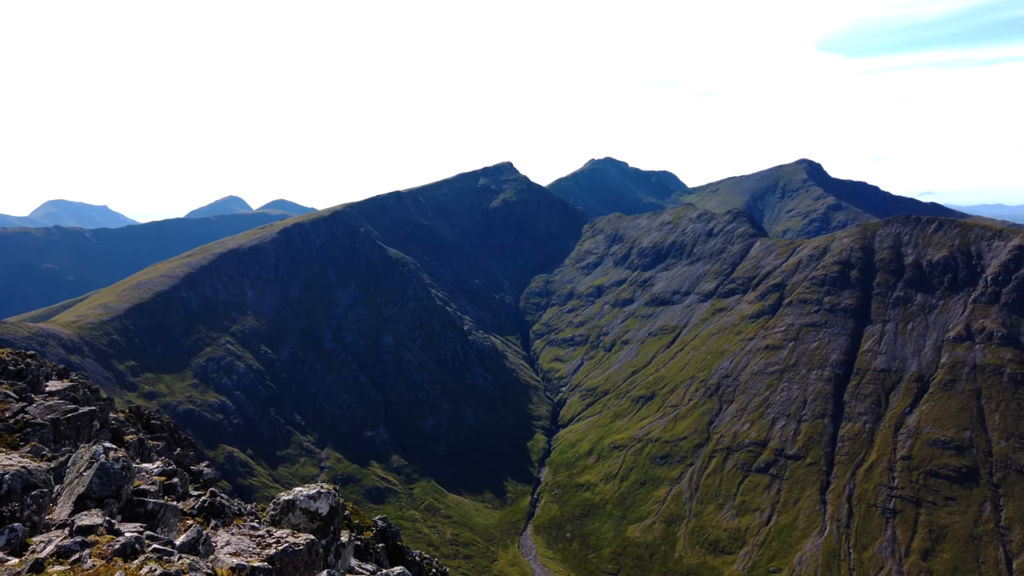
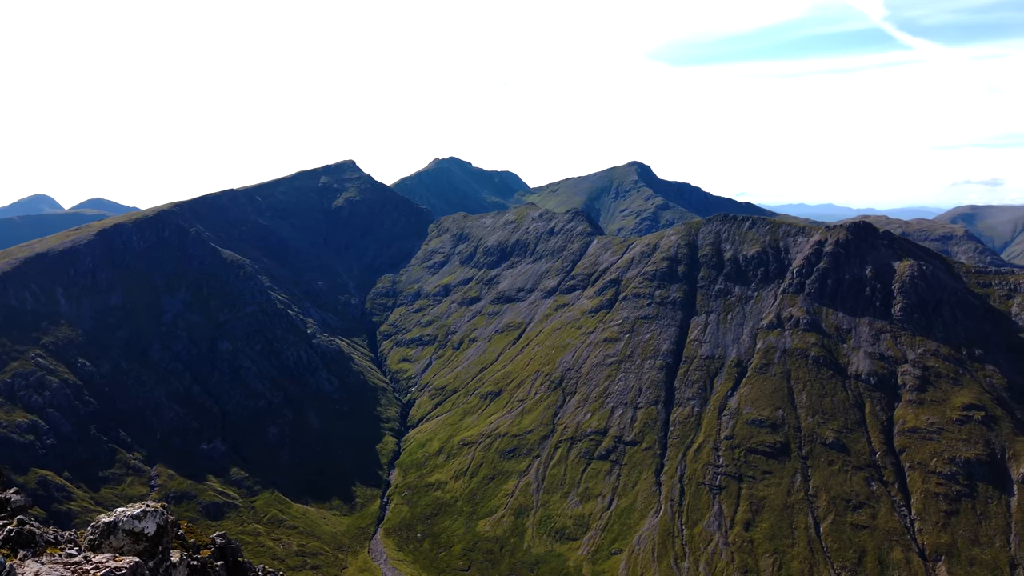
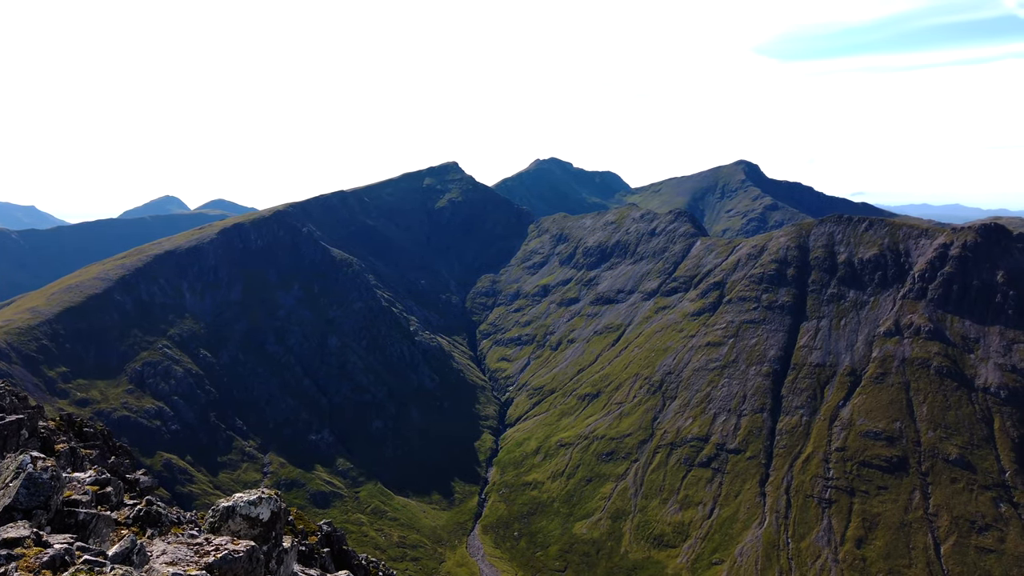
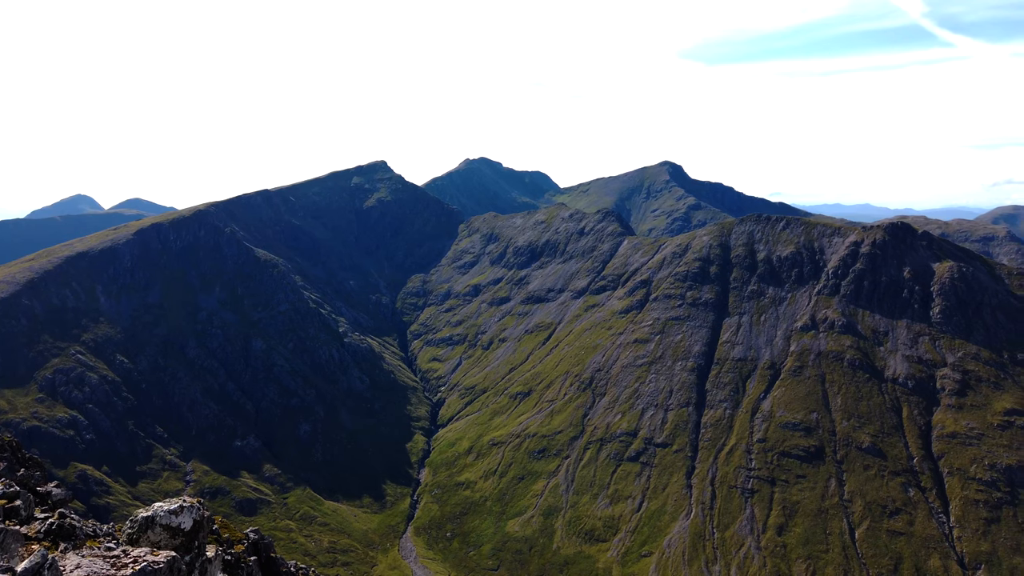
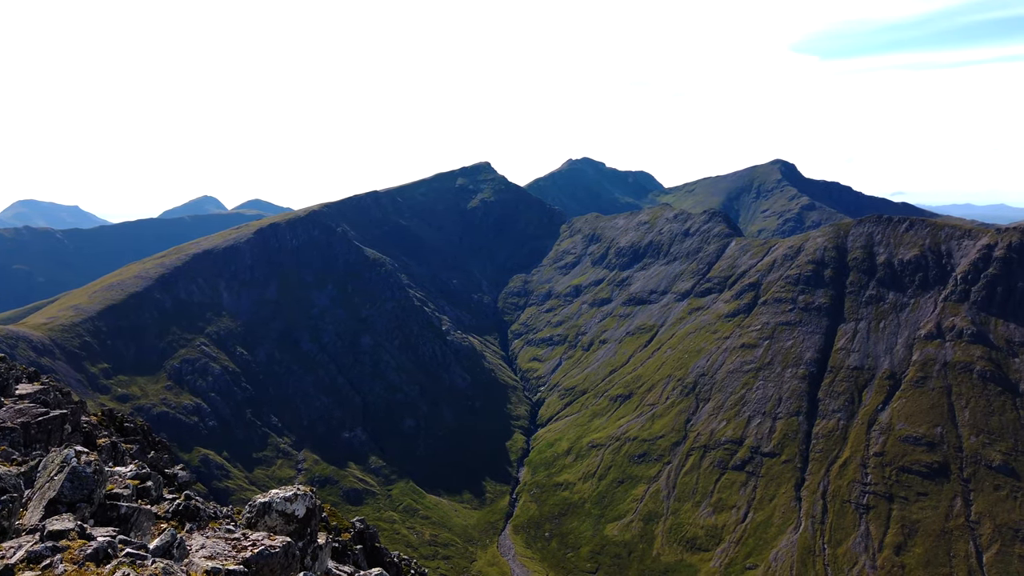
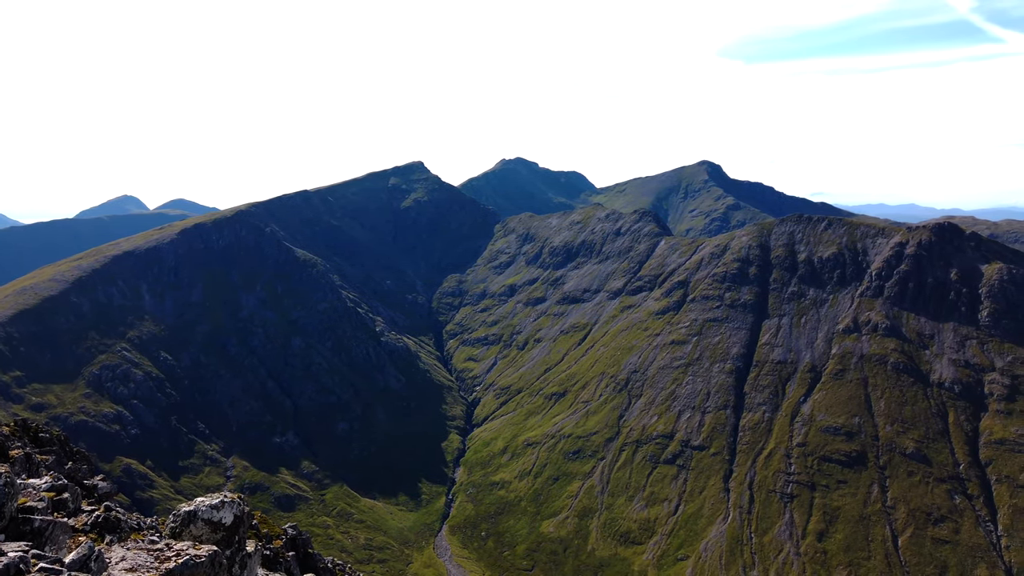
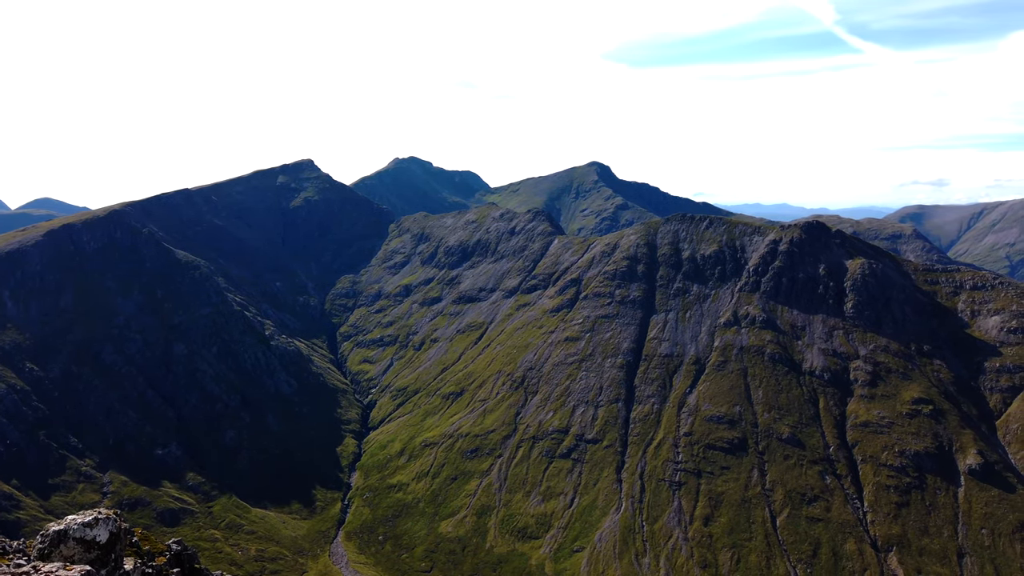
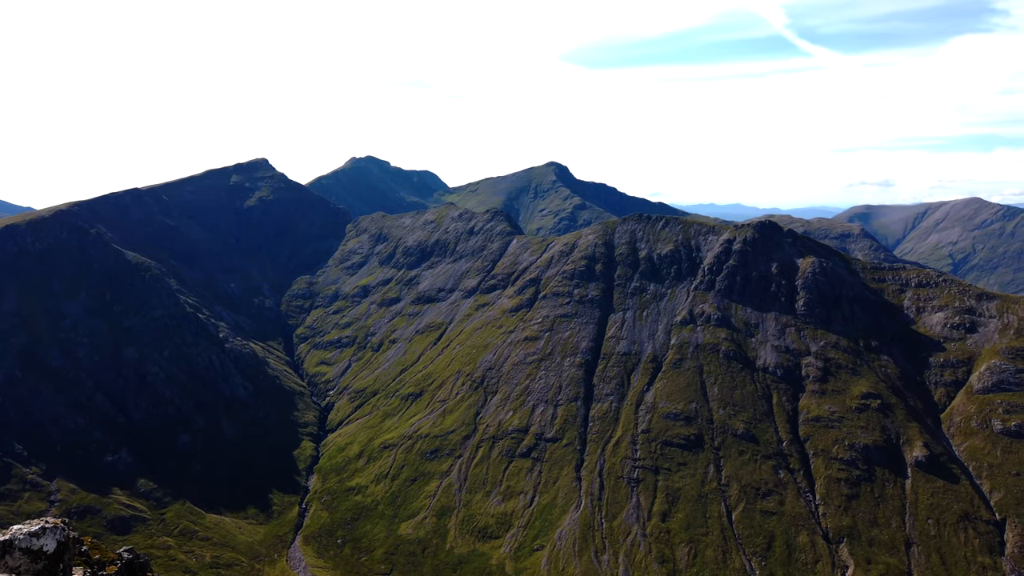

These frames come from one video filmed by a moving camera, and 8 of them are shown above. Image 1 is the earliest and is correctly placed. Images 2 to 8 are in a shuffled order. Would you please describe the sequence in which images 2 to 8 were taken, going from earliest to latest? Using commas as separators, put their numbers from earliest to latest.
5, 3, 6, 4, 2, 7, 8
